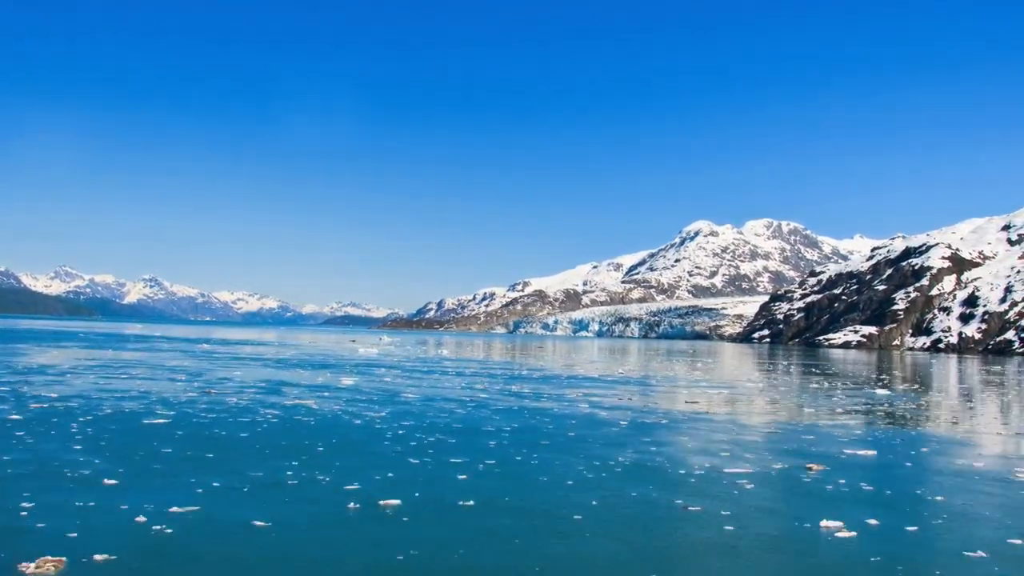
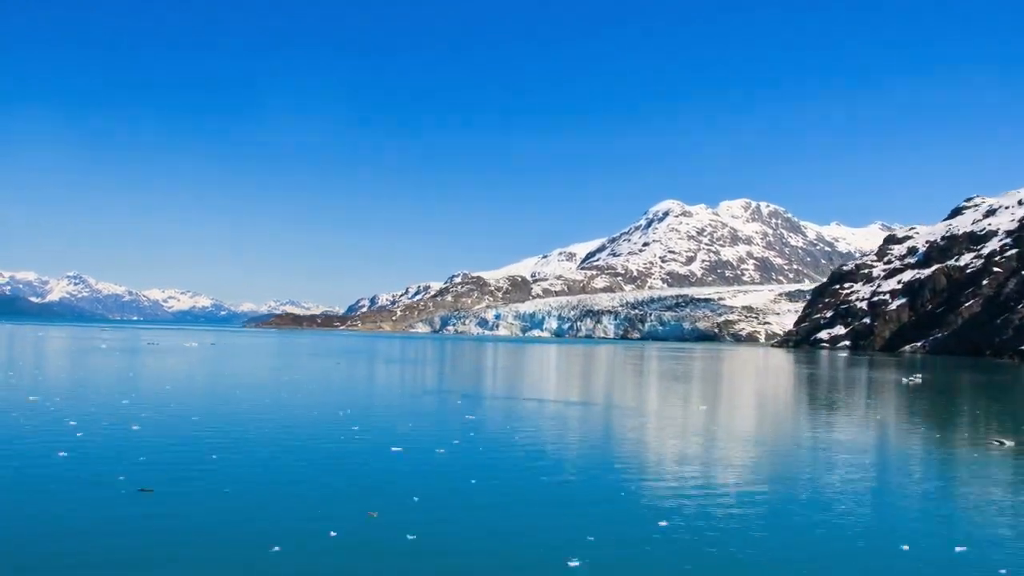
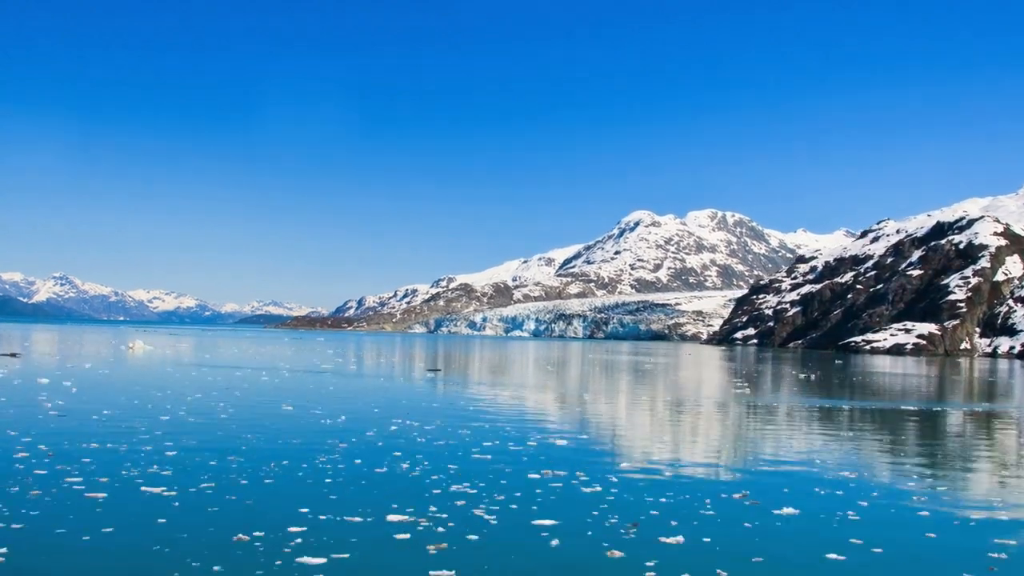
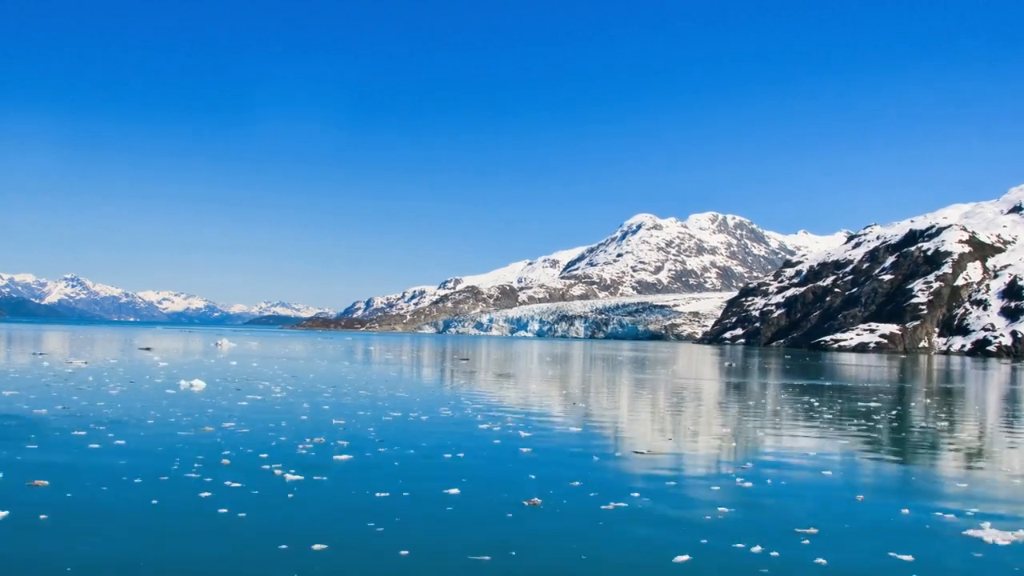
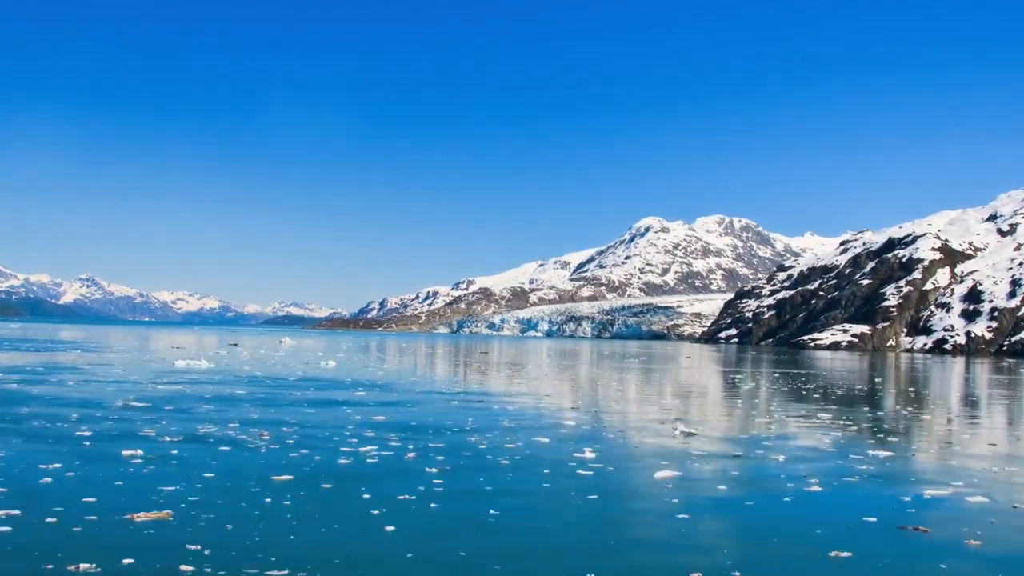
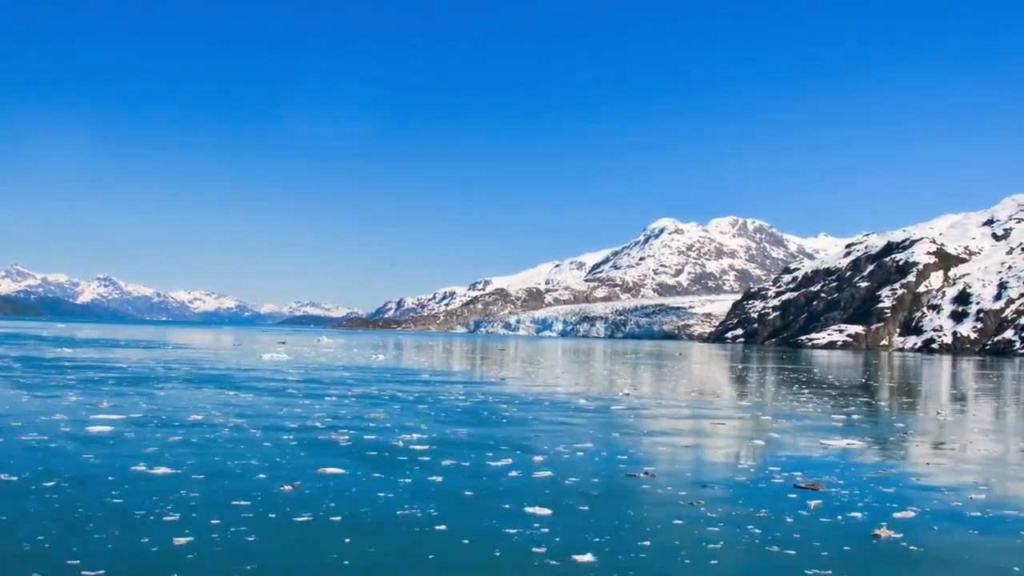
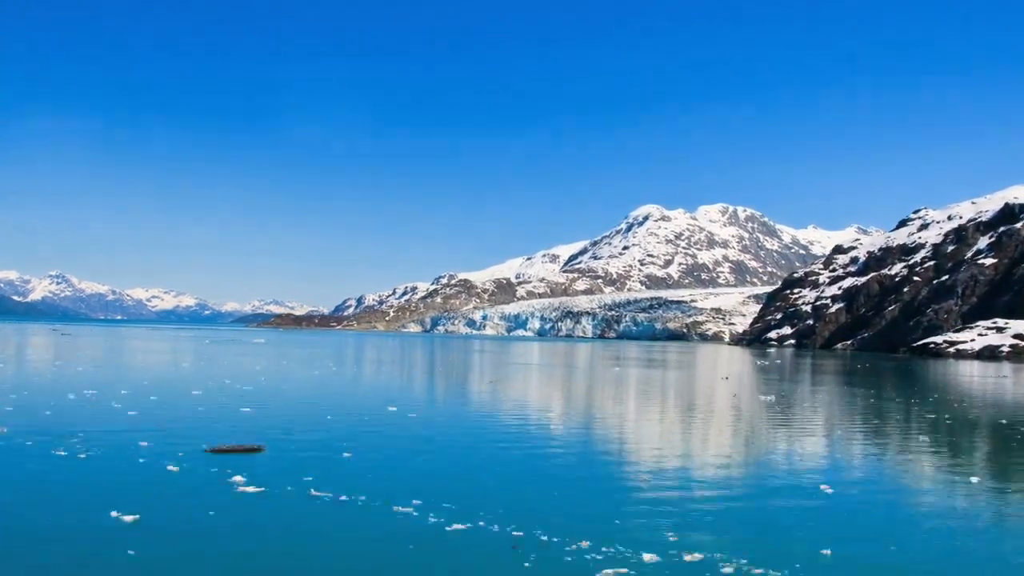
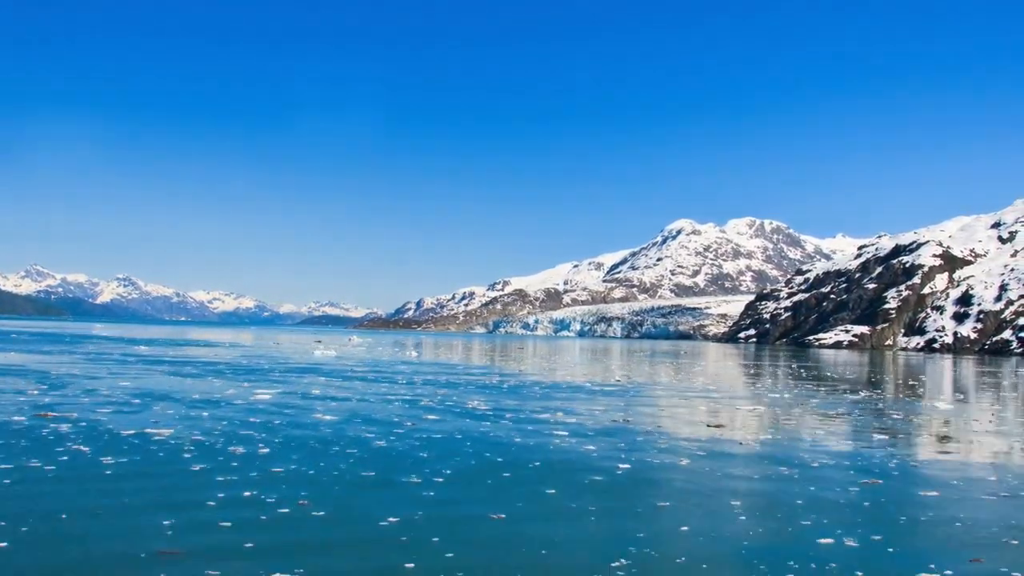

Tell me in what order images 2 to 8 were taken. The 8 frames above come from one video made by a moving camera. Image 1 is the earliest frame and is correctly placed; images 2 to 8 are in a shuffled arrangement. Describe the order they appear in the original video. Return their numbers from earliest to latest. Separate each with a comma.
8, 6, 5, 4, 3, 7, 2
